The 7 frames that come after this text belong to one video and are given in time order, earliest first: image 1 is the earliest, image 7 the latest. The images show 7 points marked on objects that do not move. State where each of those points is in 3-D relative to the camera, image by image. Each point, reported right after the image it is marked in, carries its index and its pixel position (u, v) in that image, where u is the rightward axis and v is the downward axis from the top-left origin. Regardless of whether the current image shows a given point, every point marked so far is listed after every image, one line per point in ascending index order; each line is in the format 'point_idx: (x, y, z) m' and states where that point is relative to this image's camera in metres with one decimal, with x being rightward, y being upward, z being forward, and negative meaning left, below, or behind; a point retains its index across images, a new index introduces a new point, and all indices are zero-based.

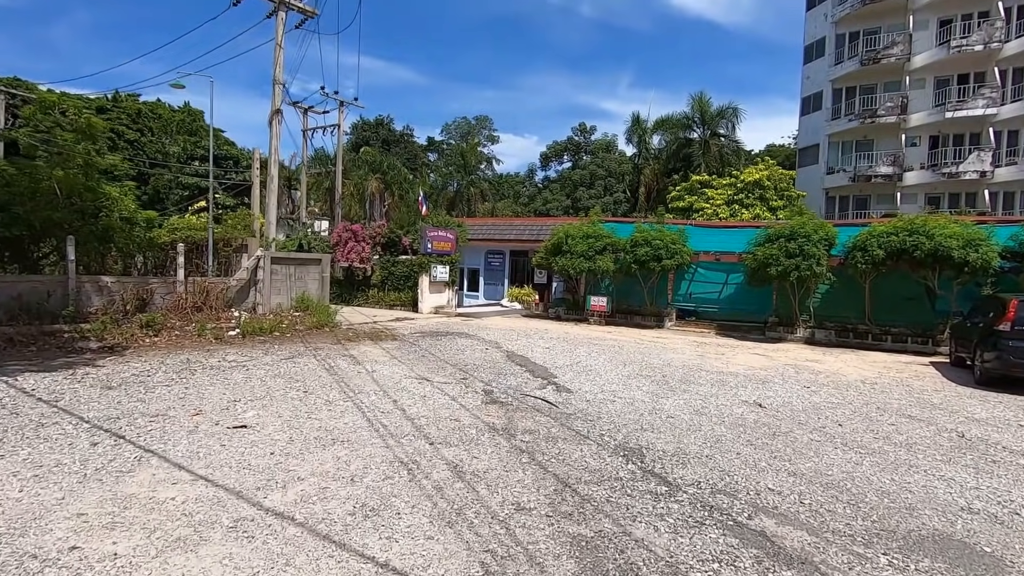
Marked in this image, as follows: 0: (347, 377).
0: (-2.5, -1.4, +8.1) m
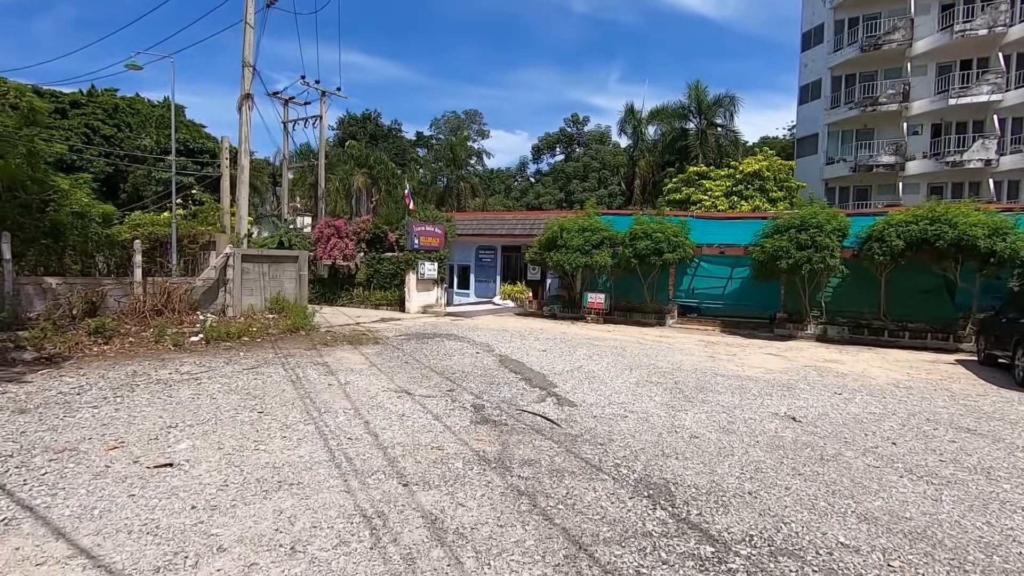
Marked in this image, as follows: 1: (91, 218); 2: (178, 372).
0: (-2.6, -1.4, +7.0) m
1: (-10.0, +1.7, +12.9) m
2: (-5.0, -1.3, +8.1) m
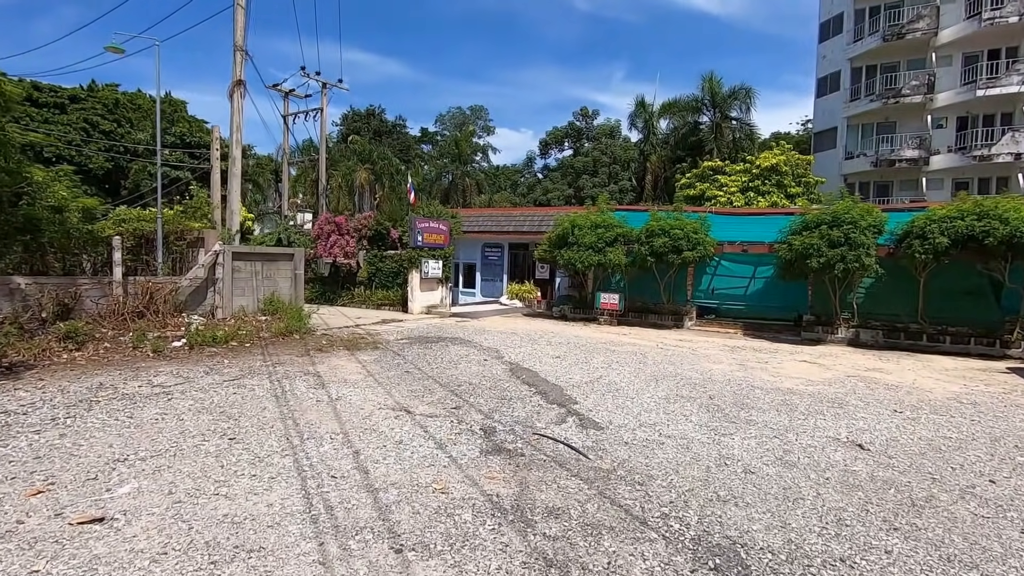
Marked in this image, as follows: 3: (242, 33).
0: (-2.4, -1.4, +6.1) m
1: (-9.8, +1.7, +12.0) m
2: (-4.8, -1.3, +7.2) m
3: (-6.8, +6.4, +13.5) m
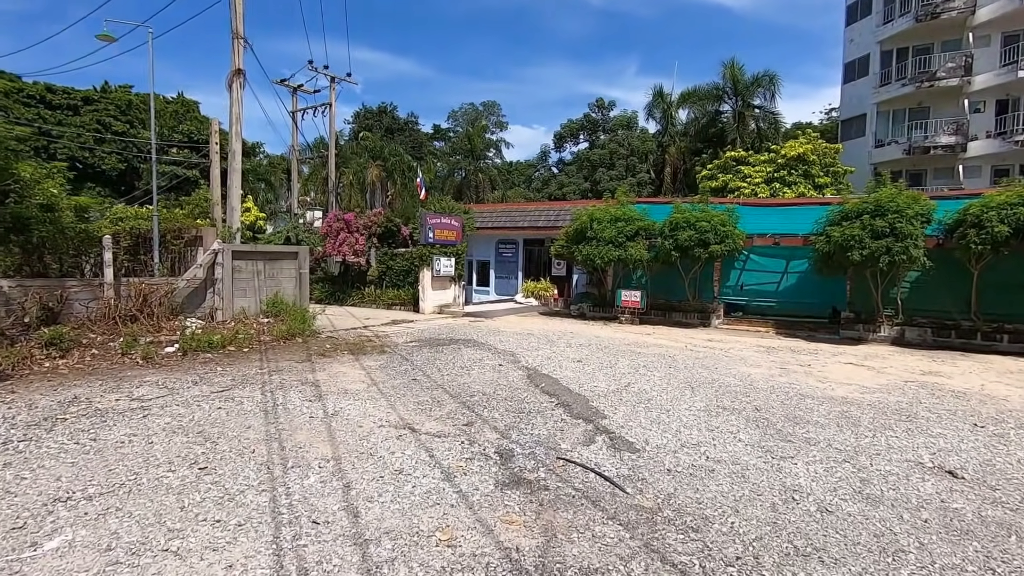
0: (-2.2, -1.4, +5.3) m
1: (-9.4, +1.6, +11.4) m
2: (-4.6, -1.3, +6.5) m
3: (-6.4, +6.4, +12.8) m
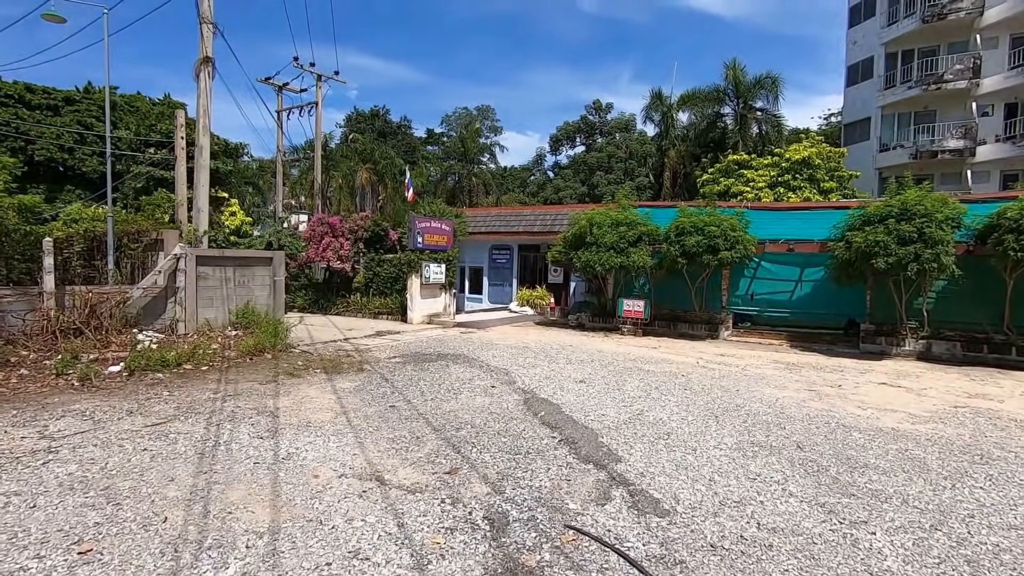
0: (-2.2, -1.5, +4.2) m
1: (-9.5, +1.5, +10.2) m
2: (-4.6, -1.4, +5.3) m
3: (-6.5, +6.2, +11.7) m
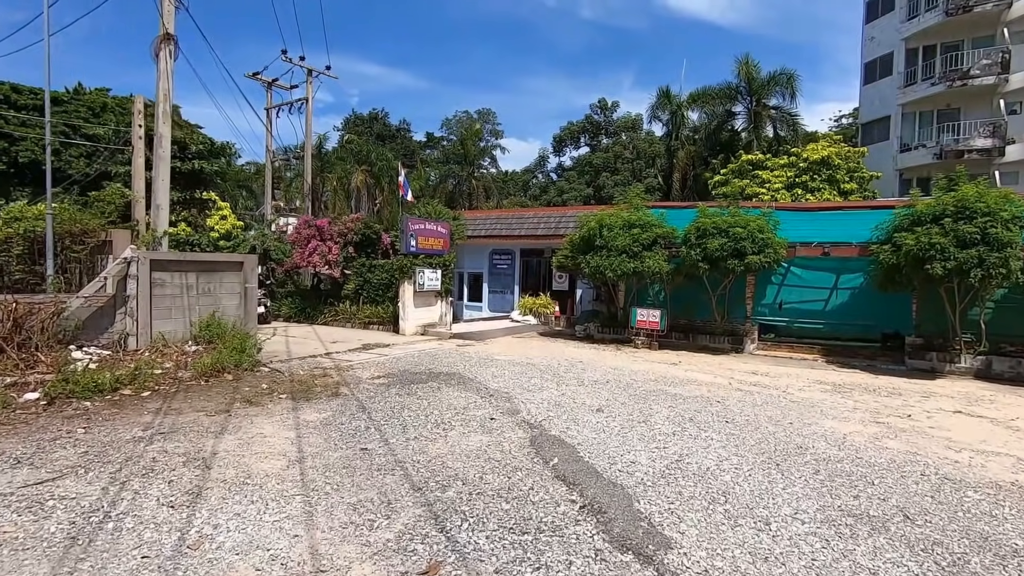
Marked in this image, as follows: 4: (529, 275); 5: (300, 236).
0: (-2.2, -1.6, +2.8) m
1: (-9.5, +1.3, +8.8) m
2: (-4.6, -1.5, +3.9) m
3: (-6.5, +6.0, +10.4) m
4: (+0.6, +0.4, +18.7) m
5: (-7.1, +1.7, +18.0) m
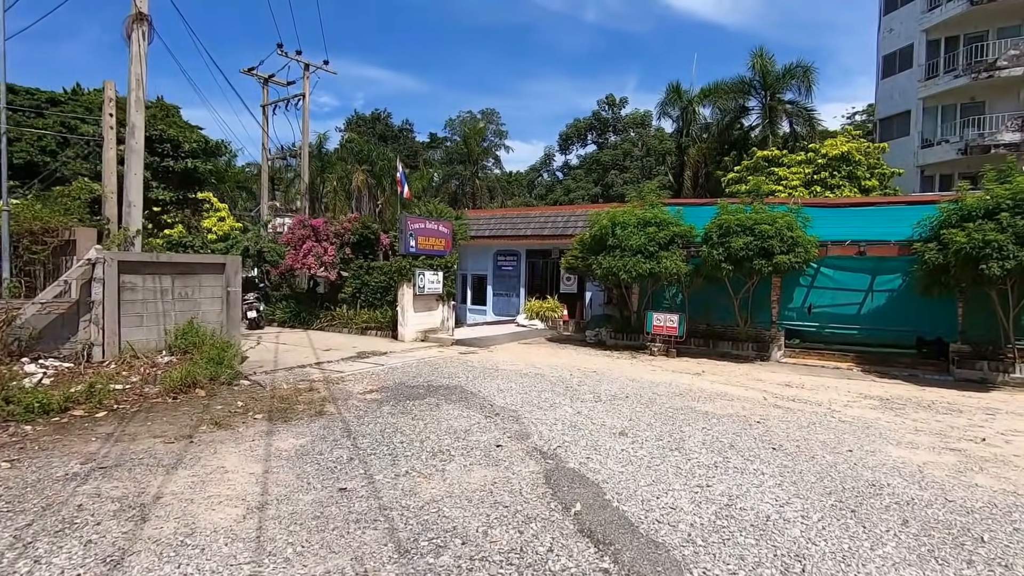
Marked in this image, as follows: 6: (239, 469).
0: (-2.1, -1.6, +1.8) m
1: (-9.4, +1.2, +8.0) m
2: (-4.5, -1.6, +3.0) m
3: (-6.4, +5.9, +9.5) m
4: (+0.8, +0.4, +17.7) m
5: (-6.9, +1.6, +17.1) m
6: (-2.5, -1.6, +4.9) m
